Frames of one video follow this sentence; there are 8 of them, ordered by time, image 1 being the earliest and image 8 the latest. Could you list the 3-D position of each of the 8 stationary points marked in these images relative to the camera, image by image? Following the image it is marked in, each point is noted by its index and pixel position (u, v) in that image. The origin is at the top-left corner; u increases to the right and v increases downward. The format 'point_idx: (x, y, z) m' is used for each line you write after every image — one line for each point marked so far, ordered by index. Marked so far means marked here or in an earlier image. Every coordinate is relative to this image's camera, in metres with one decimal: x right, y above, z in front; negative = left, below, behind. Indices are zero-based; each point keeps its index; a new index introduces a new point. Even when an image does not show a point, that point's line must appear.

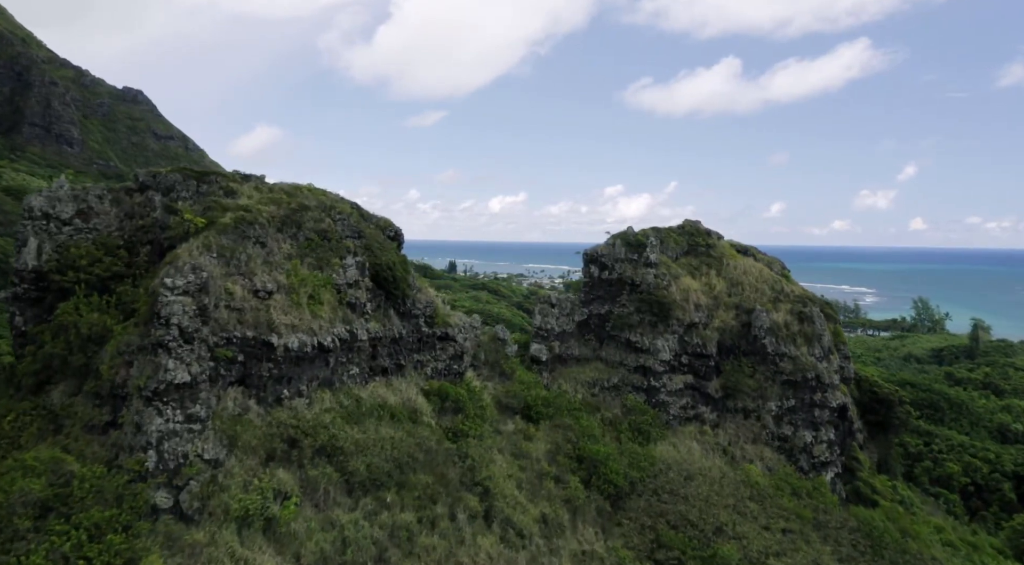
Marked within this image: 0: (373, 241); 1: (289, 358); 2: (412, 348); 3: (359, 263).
0: (-3.6, +1.1, +16.3) m
1: (-4.6, -1.6, +13.2) m
2: (-2.6, -1.7, +16.9) m
3: (-3.7, +0.5, +15.5) m
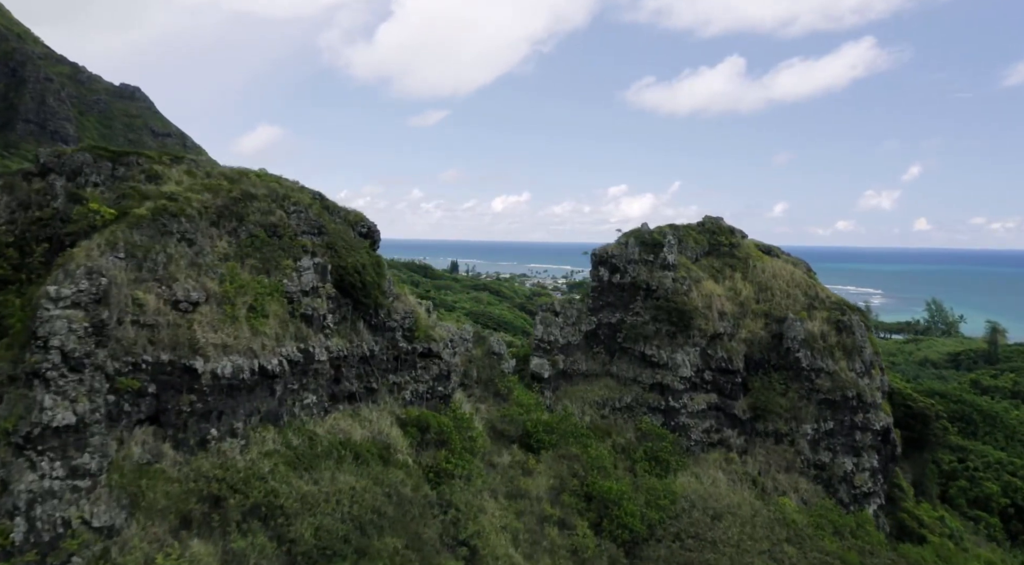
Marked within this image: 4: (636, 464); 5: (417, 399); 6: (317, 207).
0: (-3.7, +0.9, +13.4) m
1: (-4.7, -1.7, +10.3) m
2: (-2.7, -1.9, +14.0) m
3: (-3.8, +0.3, +12.6) m
4: (+3.5, -5.1, +17.9) m
5: (-2.2, -2.6, +14.4) m
6: (-4.1, +1.6, +13.5) m
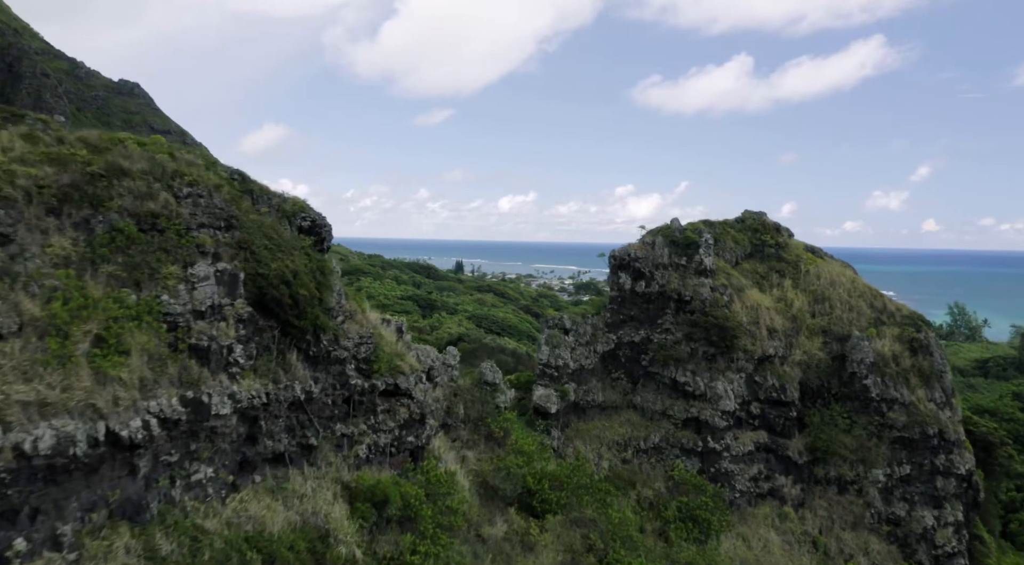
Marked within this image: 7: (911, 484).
0: (-3.7, +0.7, +9.5) m
1: (-4.9, -1.9, +6.4) m
2: (-2.8, -2.1, +10.1) m
3: (-3.9, +0.1, +8.7) m
4: (+3.4, -5.3, +13.9) m
5: (-2.2, -2.8, +10.5) m
6: (-4.2, +1.4, +9.6) m
7: (+10.5, -5.3, +16.7) m
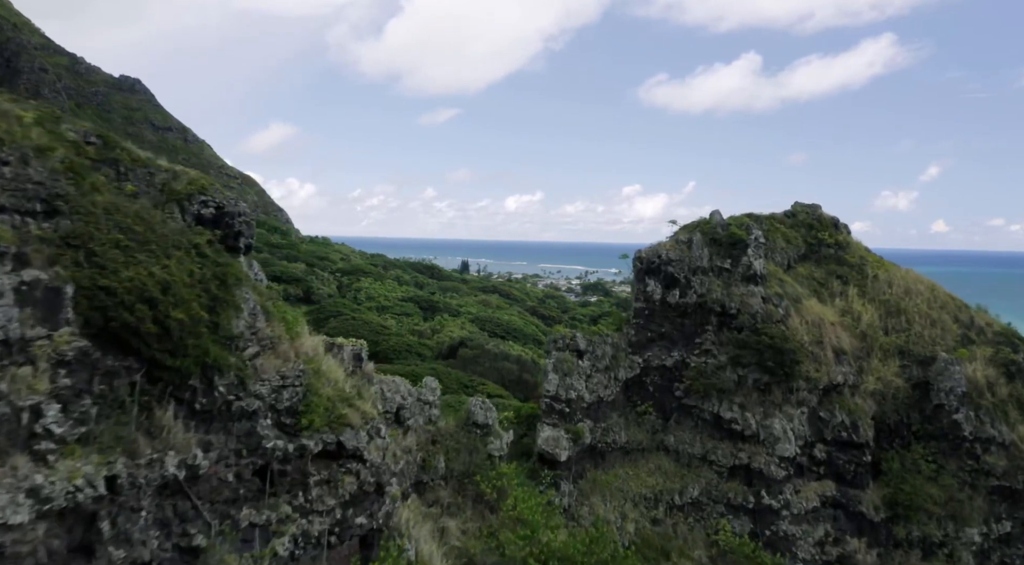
0: (-3.8, +0.6, +6.2) m
1: (-5.0, -2.1, +3.1) m
2: (-2.9, -2.3, +6.8) m
3: (-4.0, 0.0, +5.4) m
4: (+3.4, -5.5, +10.6) m
5: (-2.3, -3.0, +7.2) m
6: (-4.3, +1.2, +6.3) m
7: (+10.4, -5.5, +13.2) m
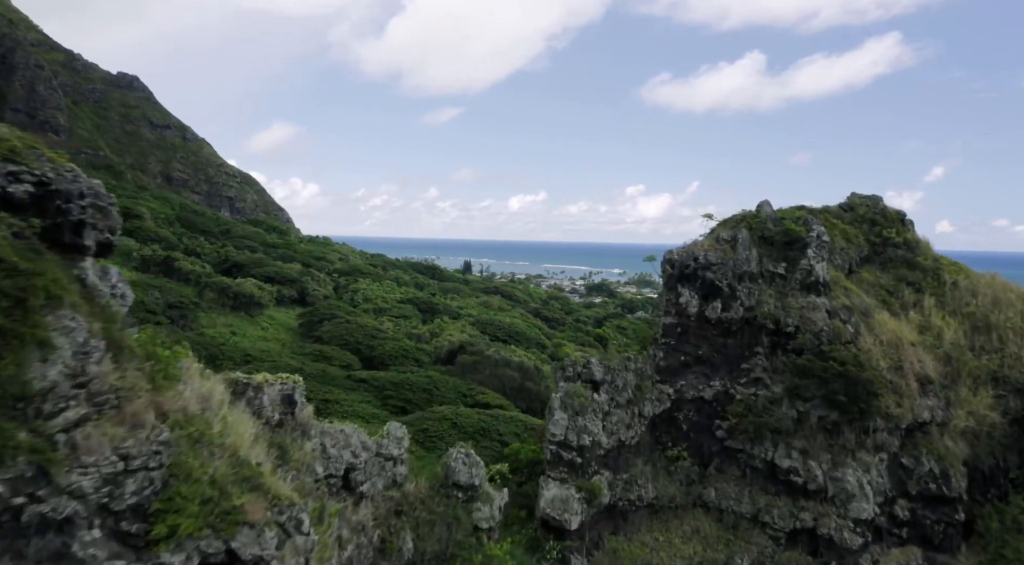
0: (-3.9, +0.4, +3.5) m
1: (-5.1, -2.2, +0.4) m
2: (-3.0, -2.4, +4.0) m
3: (-4.1, -0.2, +2.7) m
4: (+3.3, -5.6, +7.8) m
5: (-2.4, -3.1, +4.5) m
6: (-4.4, +1.1, +3.6) m
7: (+10.4, -5.6, +10.4) m
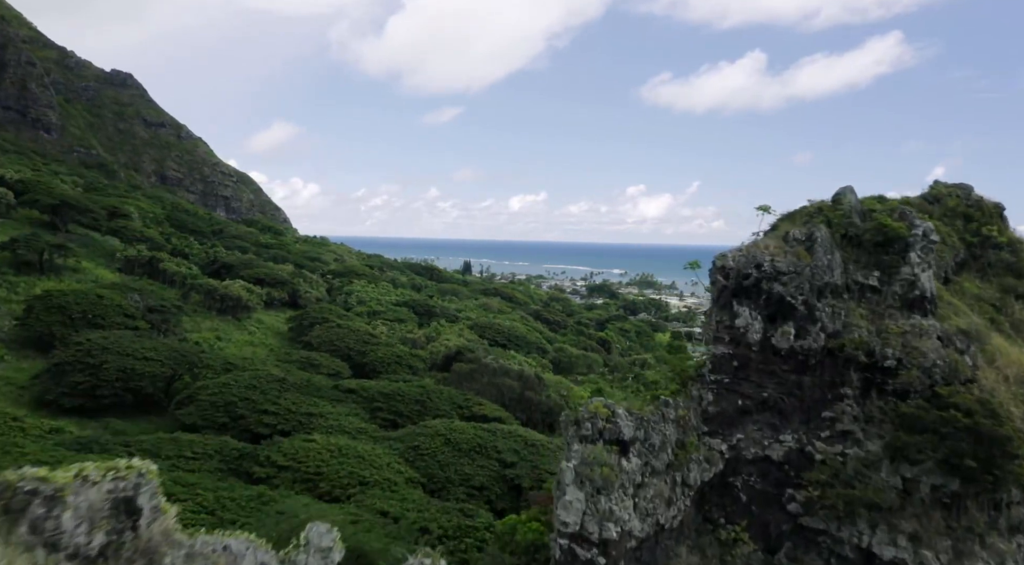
0: (-4.0, +0.2, +0.7) m
1: (-5.2, -2.4, -2.3) m
2: (-3.1, -2.6, +1.3) m
3: (-4.2, -0.3, -0.1) m
4: (+3.2, -5.8, +5.1) m
5: (-2.5, -3.3, +1.7) m
6: (-4.5, +0.9, +0.9) m
7: (+10.3, -5.8, +7.7) m
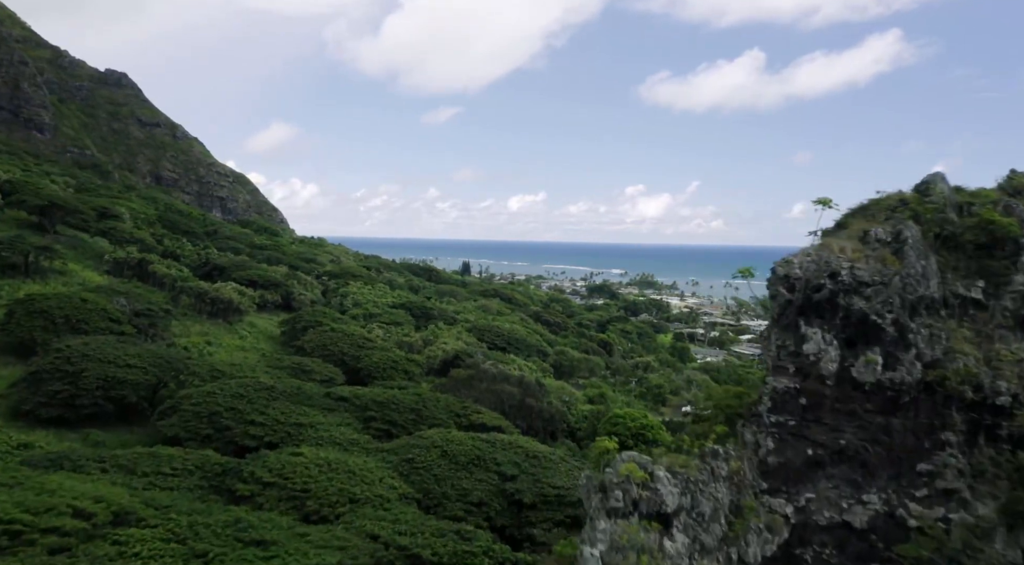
0: (-4.0, +0.1, -0.9) m
1: (-5.2, -2.5, -4.0) m
2: (-3.1, -2.7, -0.4) m
3: (-4.2, -0.5, -1.7) m
4: (+3.2, -5.9, +3.4) m
5: (-2.5, -3.5, +0.1) m
6: (-4.4, +0.8, -0.8) m
7: (+10.3, -5.9, +6.1) m
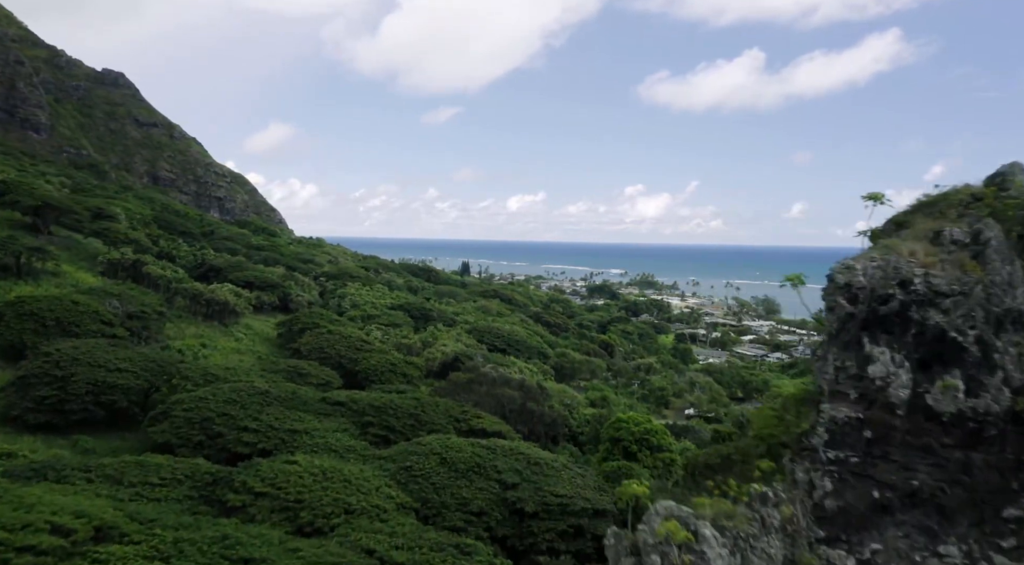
0: (-3.9, 0.0, -1.8) m
1: (-5.1, -2.6, -4.9) m
2: (-3.0, -2.8, -1.3) m
3: (-4.1, -0.6, -2.6) m
4: (+3.3, -6.0, +2.5) m
5: (-2.4, -3.5, -0.8) m
6: (-4.4, +0.7, -1.7) m
7: (+10.4, -6.0, +5.2) m
